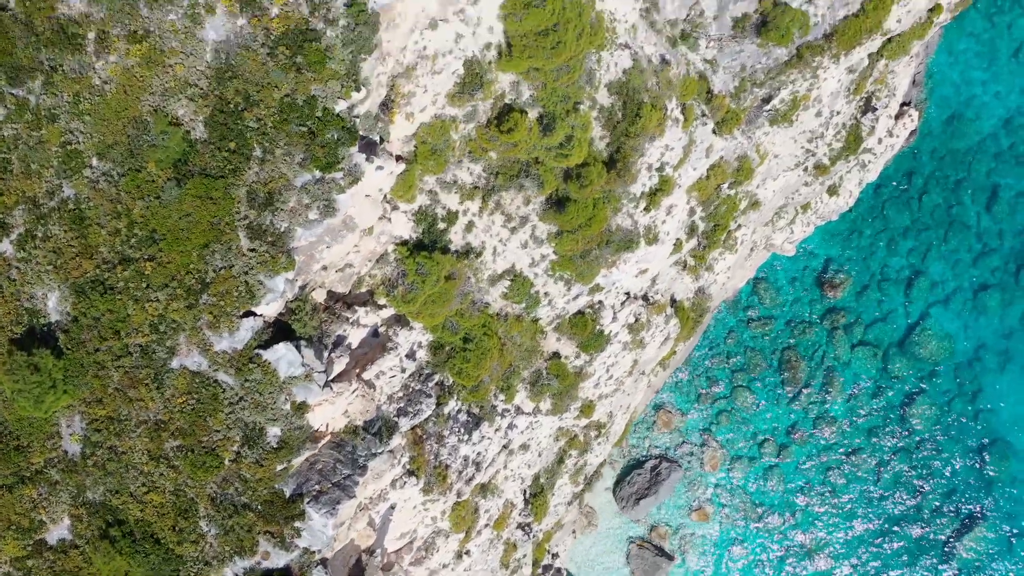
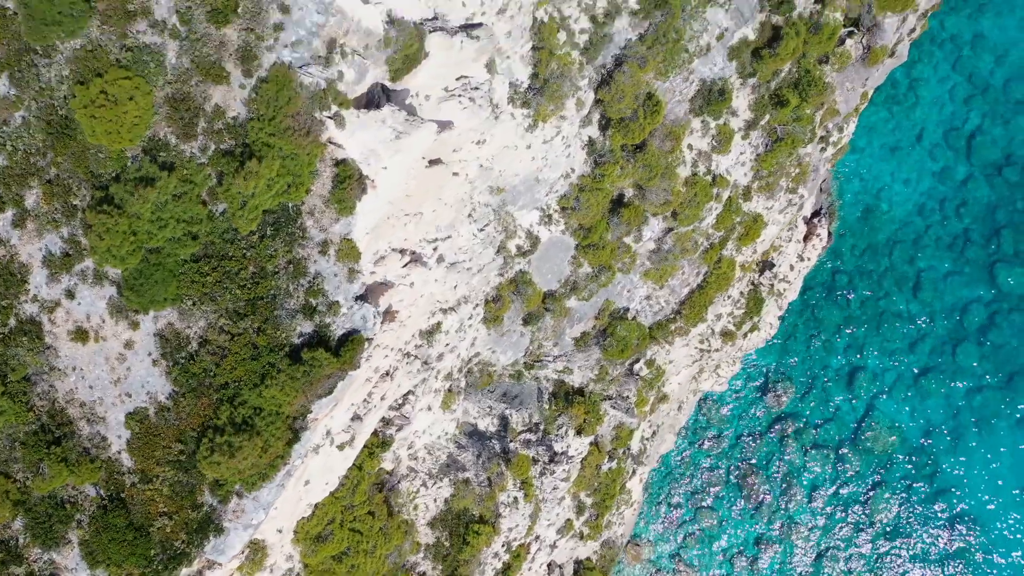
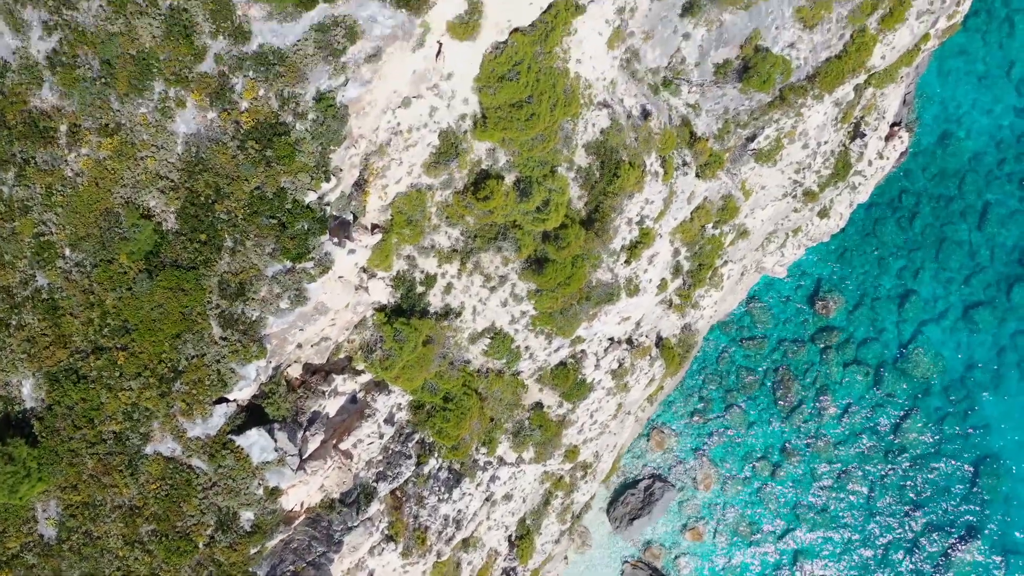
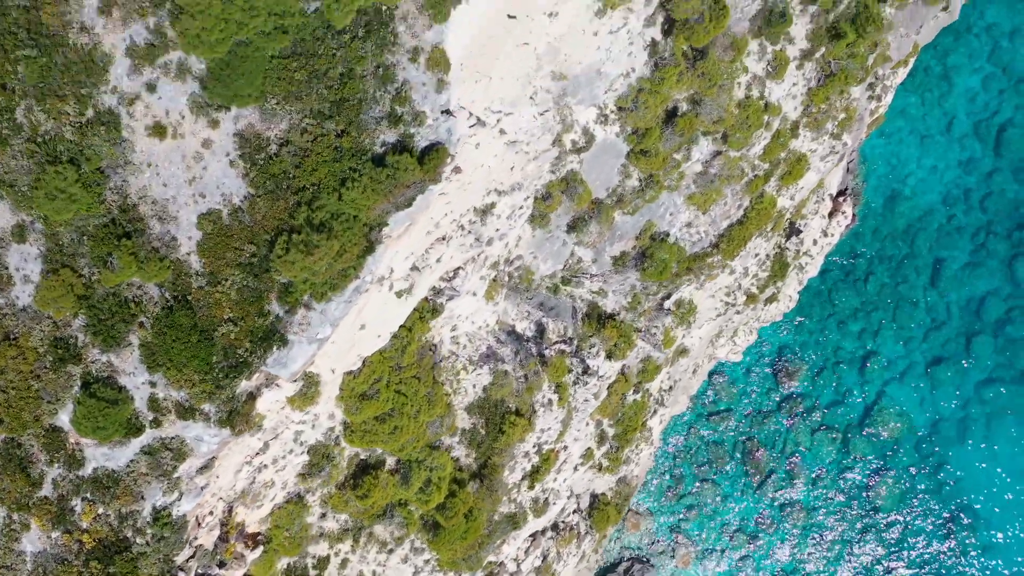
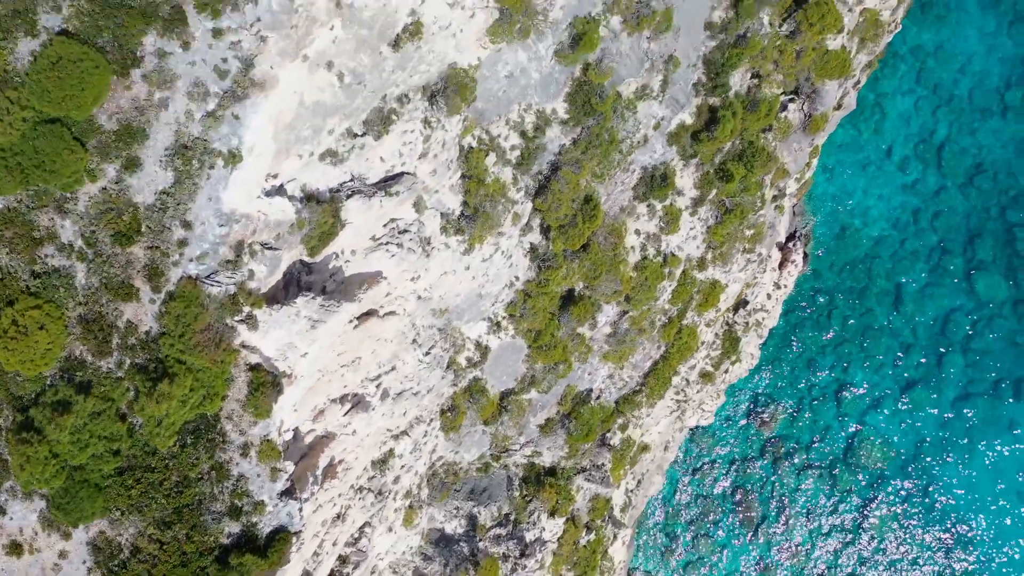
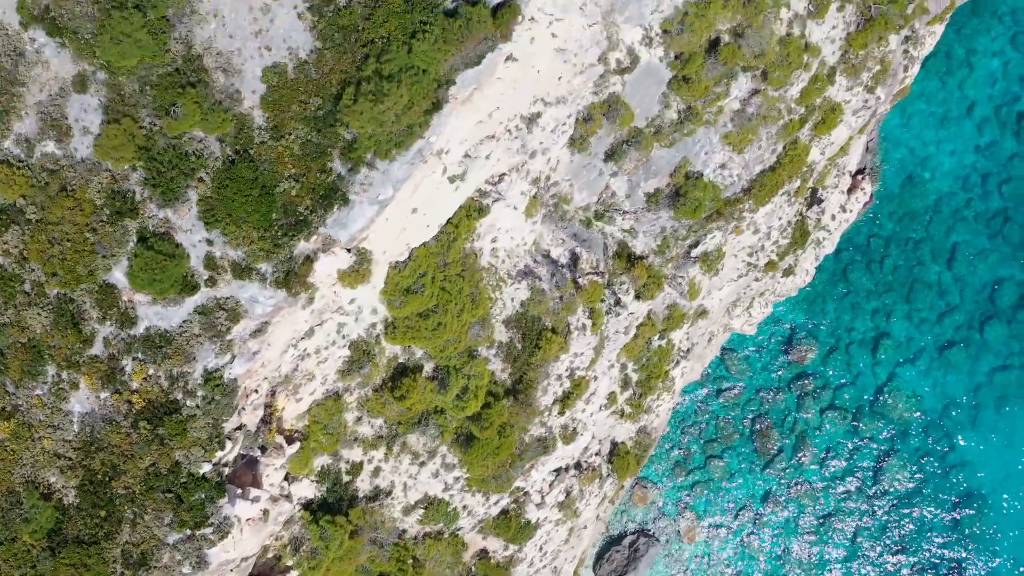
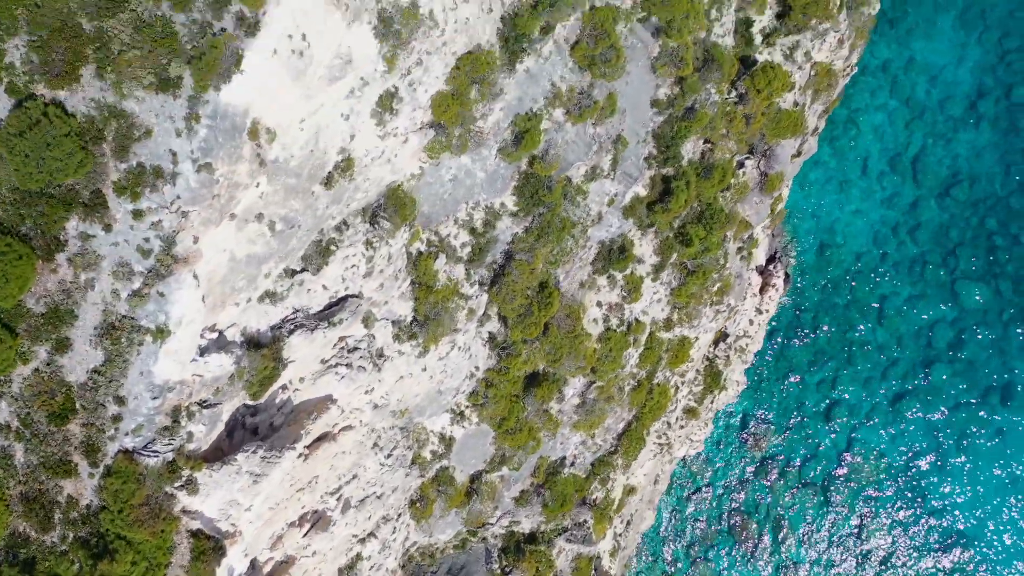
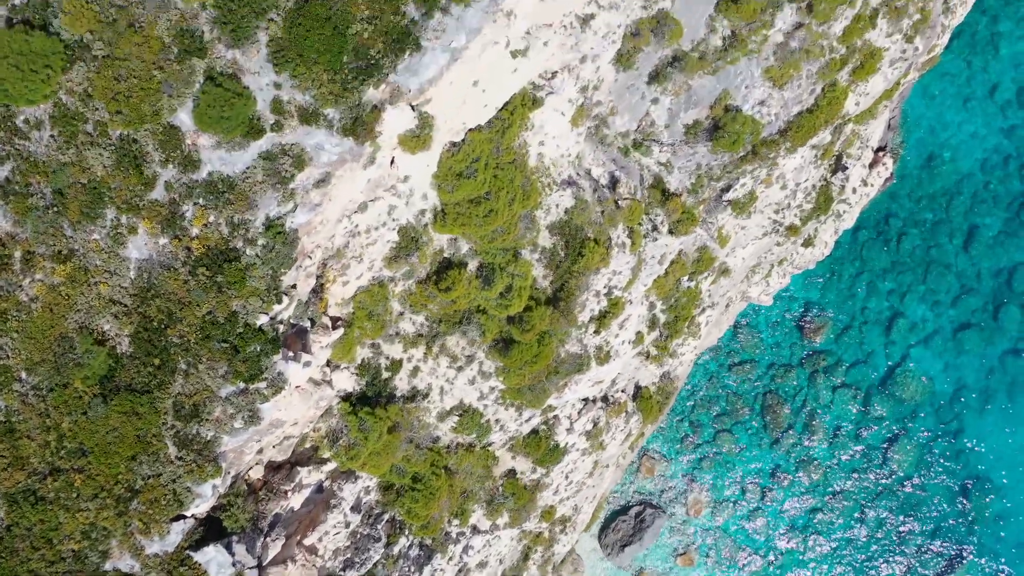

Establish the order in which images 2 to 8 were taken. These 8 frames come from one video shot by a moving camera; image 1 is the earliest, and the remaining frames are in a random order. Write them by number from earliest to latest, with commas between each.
3, 8, 6, 4, 2, 5, 7
